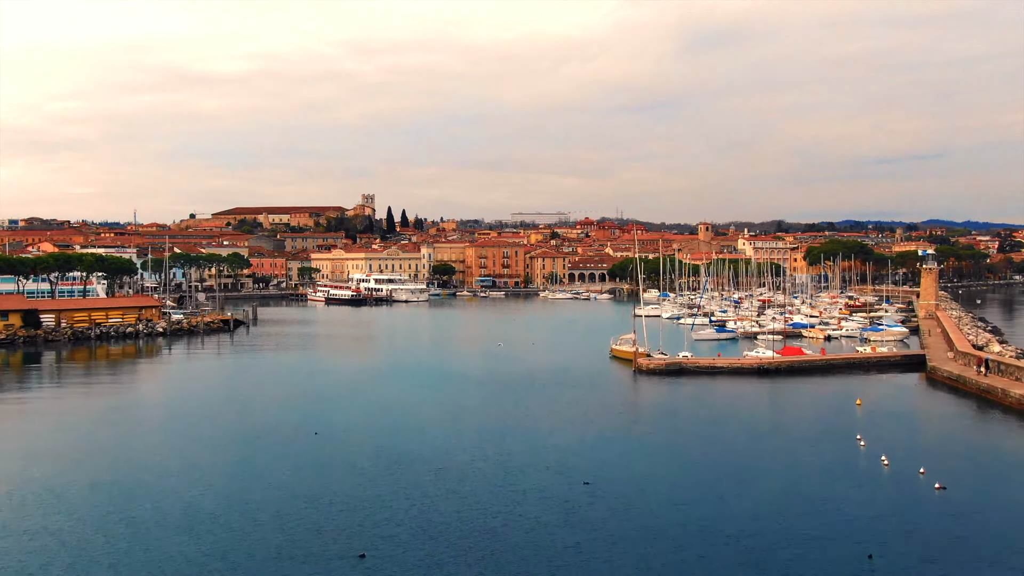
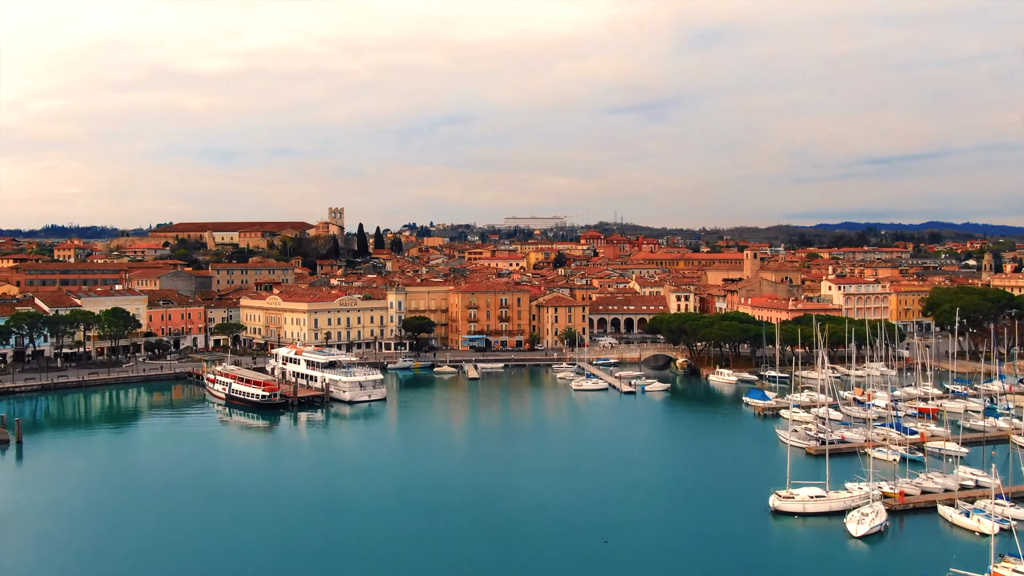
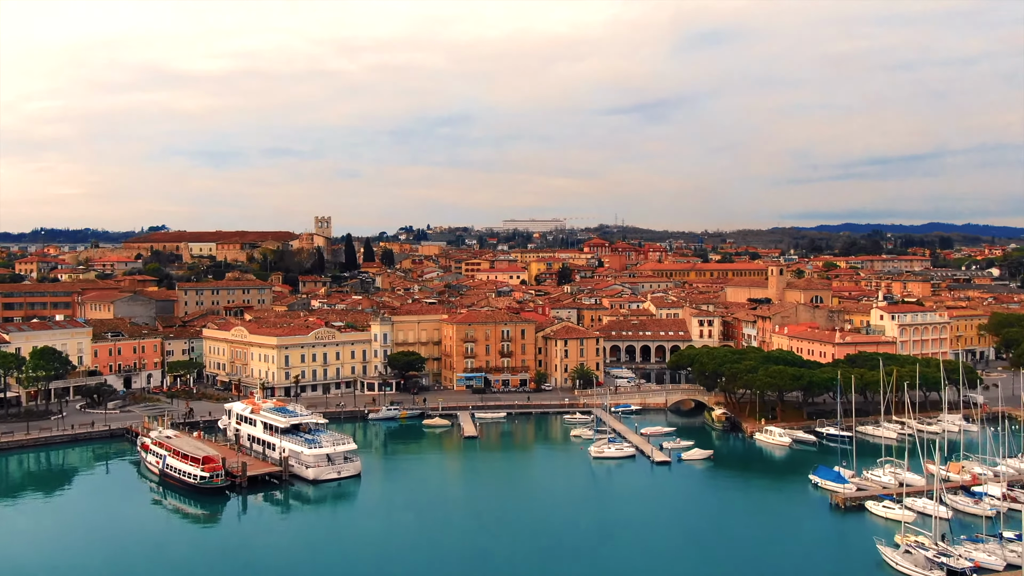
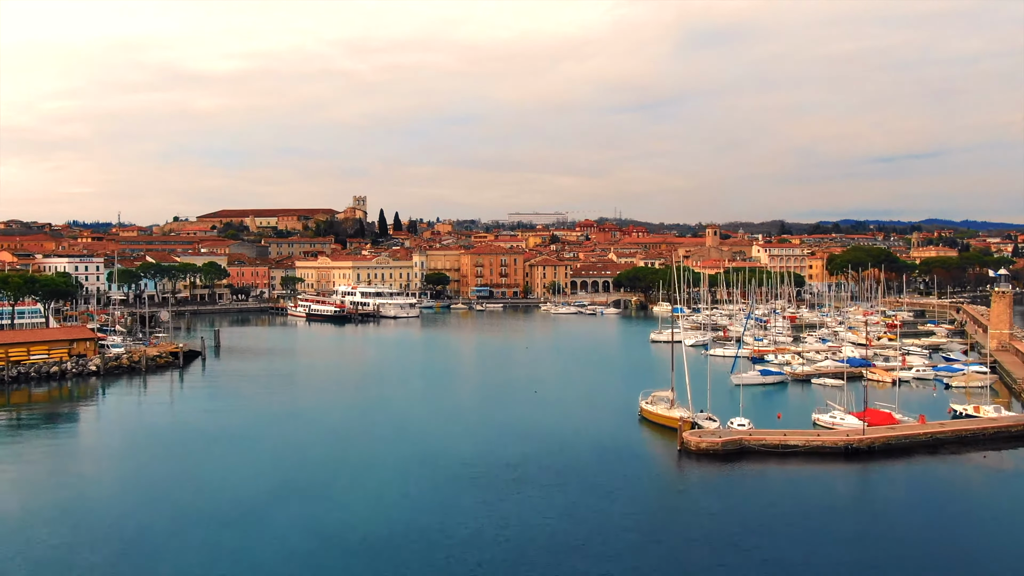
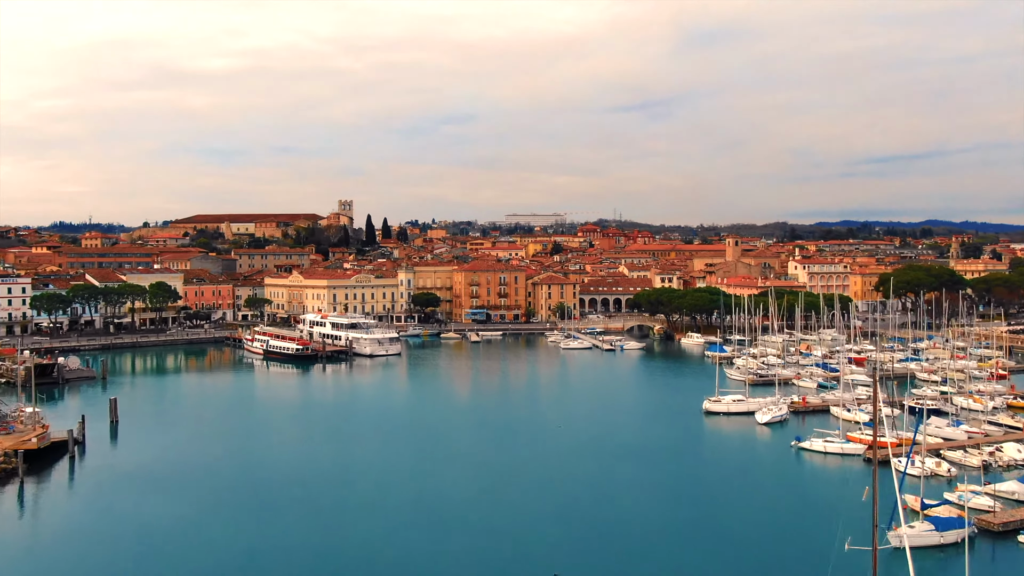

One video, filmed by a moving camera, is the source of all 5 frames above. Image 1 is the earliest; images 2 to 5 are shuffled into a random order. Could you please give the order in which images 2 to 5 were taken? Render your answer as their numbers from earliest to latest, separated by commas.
4, 5, 2, 3
